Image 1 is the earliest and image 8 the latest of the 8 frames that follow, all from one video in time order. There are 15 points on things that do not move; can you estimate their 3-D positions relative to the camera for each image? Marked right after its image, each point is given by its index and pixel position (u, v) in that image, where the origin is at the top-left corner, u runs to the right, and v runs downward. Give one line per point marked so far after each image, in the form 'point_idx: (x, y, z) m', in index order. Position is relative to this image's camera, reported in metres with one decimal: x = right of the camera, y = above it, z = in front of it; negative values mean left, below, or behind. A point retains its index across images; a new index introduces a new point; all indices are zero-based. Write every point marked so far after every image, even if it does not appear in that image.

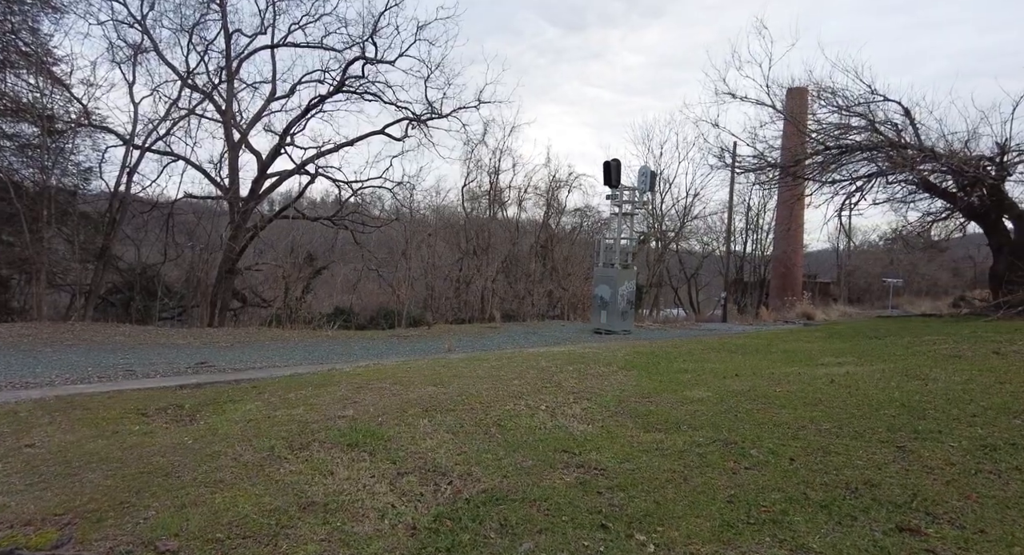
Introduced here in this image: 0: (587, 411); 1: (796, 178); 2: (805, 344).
0: (+0.7, -1.2, +4.6) m
1: (+8.6, +3.2, +15.9) m
2: (+5.0, -1.1, +8.9) m
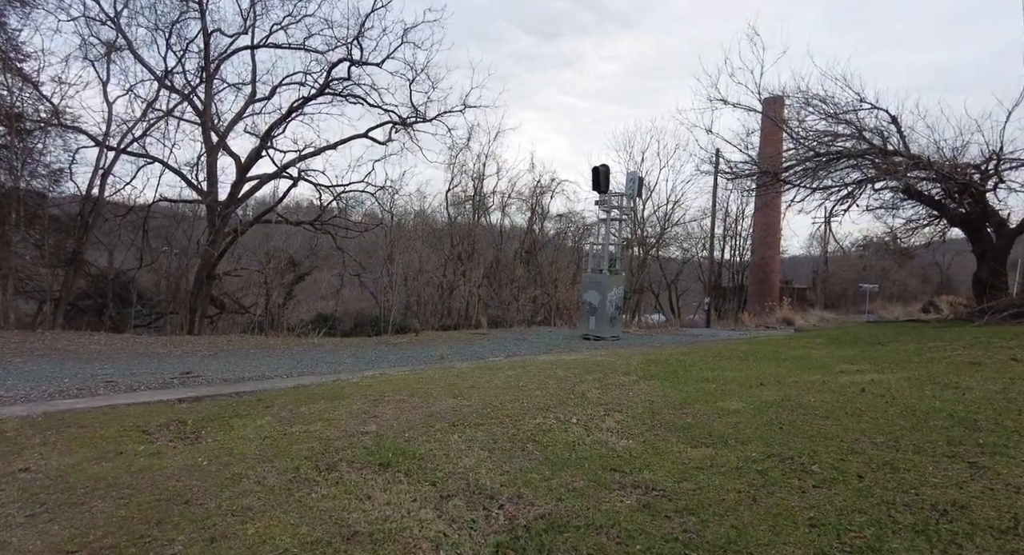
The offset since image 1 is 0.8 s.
0: (+1.0, -1.3, +4.4) m
1: (+8.4, +3.0, +16.1) m
2: (+5.1, -1.3, +8.9) m
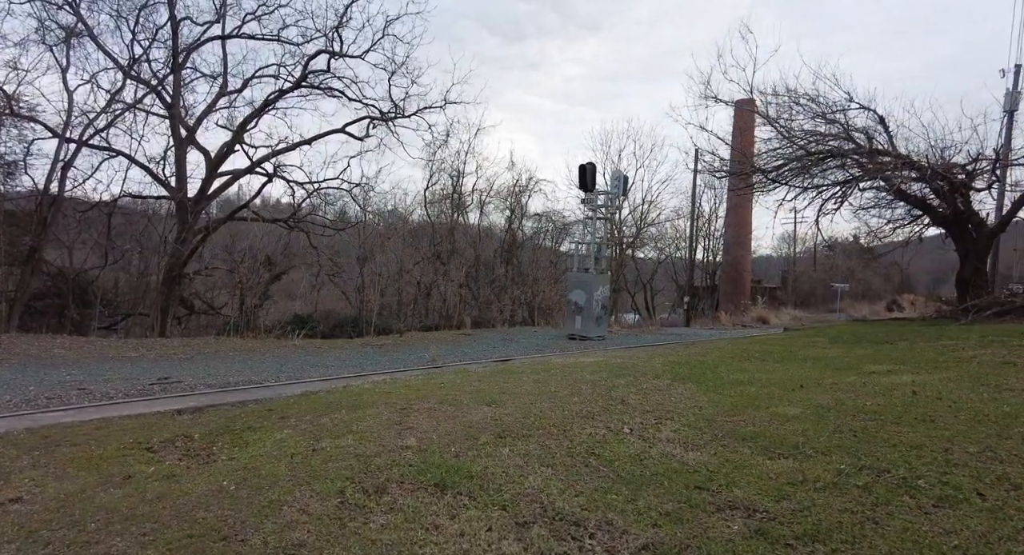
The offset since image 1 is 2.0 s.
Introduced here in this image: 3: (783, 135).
0: (+1.3, -1.2, +4.1) m
1: (+8.2, +3.0, +16.2) m
2: (+5.3, -1.2, +8.8) m
3: (+8.3, +4.4, +16.0) m
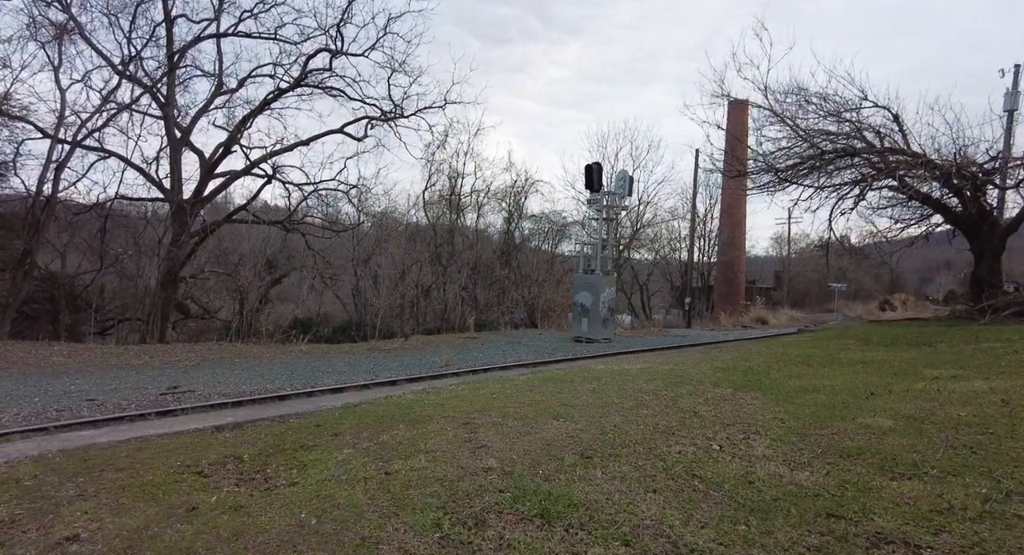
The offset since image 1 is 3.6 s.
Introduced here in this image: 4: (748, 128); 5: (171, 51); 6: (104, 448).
0: (+2.0, -1.3, +3.8) m
1: (+8.5, +3.0, +16.0) m
2: (+5.8, -1.3, +8.6) m
3: (+8.7, +4.4, +15.8) m
4: (+8.1, +5.2, +17.9) m
5: (-13.1, +8.7, +19.9) m
6: (-3.3, -1.4, +4.1) m
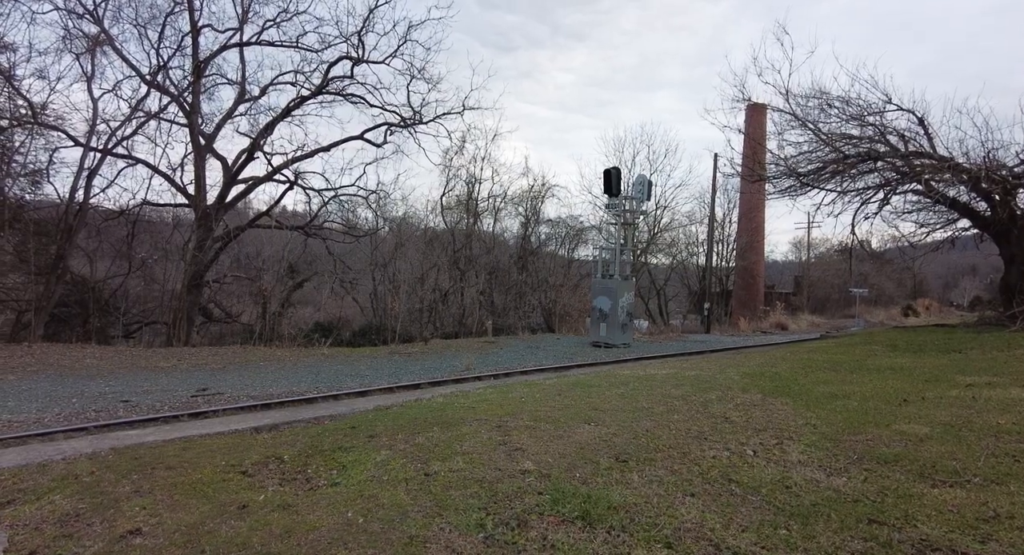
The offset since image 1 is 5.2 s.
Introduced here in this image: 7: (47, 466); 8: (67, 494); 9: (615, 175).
0: (+2.2, -1.3, +3.8) m
1: (+9.2, +2.8, +15.9) m
2: (+6.2, -1.4, +8.5) m
3: (+9.3, +4.2, +15.7) m
4: (+8.8, +5.0, +17.8) m
5: (-12.4, +8.5, +20.4) m
6: (-3.0, -1.4, +4.3) m
7: (-3.5, -1.4, +3.9) m
8: (-2.8, -1.4, +3.3) m
9: (+3.8, +3.9, +19.4) m
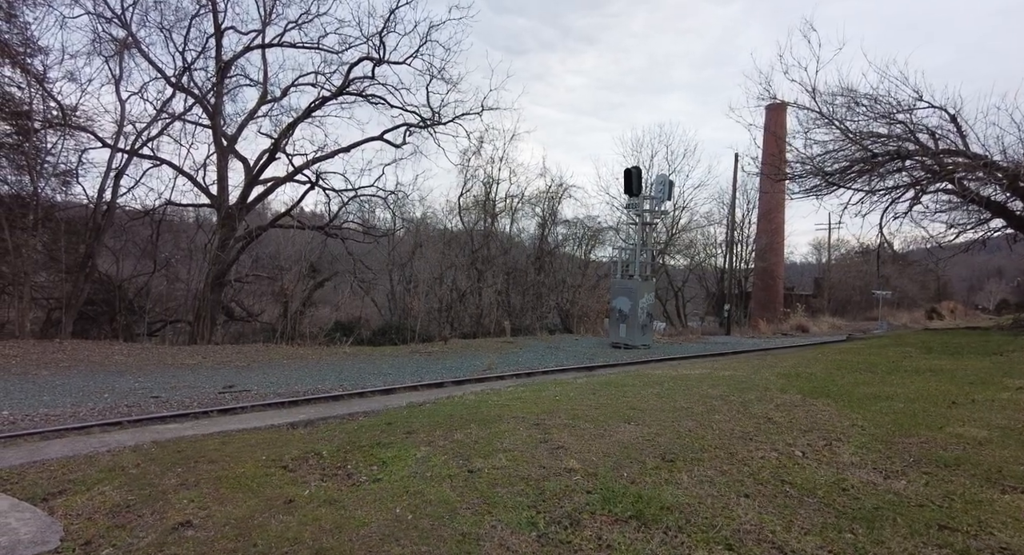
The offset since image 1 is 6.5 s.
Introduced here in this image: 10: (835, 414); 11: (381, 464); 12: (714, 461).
0: (+2.5, -1.3, +3.7) m
1: (+9.8, +2.8, +15.6) m
2: (+6.6, -1.4, +8.2) m
3: (+9.9, +4.2, +15.4) m
4: (+9.5, +5.0, +17.5) m
5: (-11.6, +8.5, +20.7) m
6: (-2.7, -1.4, +4.3) m
7: (-3.1, -1.4, +3.9) m
8: (-2.5, -1.3, +3.3) m
9: (+4.6, +3.8, +19.2) m
10: (+3.0, -1.3, +4.9) m
11: (-1.0, -1.4, +3.9) m
12: (+1.4, -1.3, +3.7) m
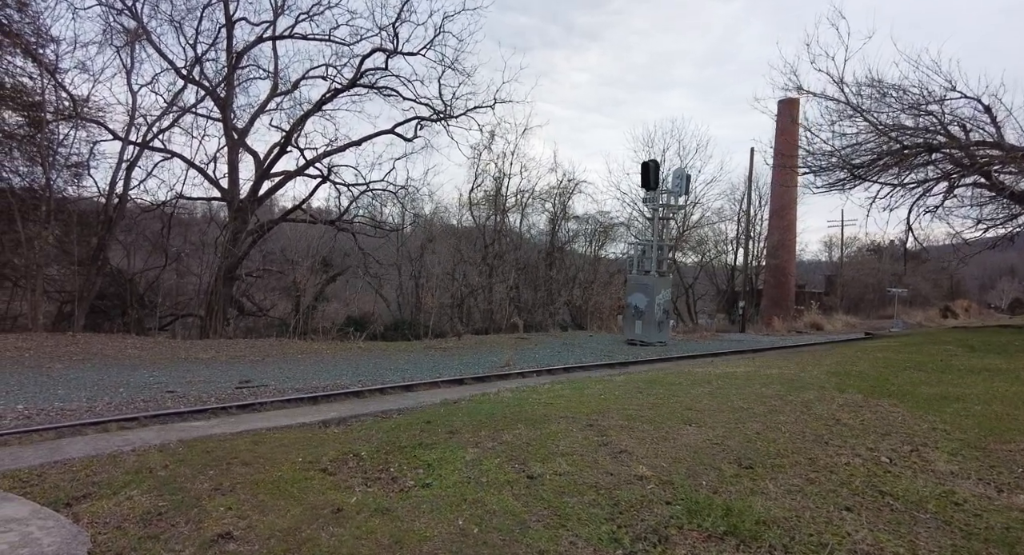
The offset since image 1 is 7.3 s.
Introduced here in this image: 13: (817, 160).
0: (+2.9, -1.2, +3.4) m
1: (+10.4, +2.9, +15.1) m
2: (+7.1, -1.3, +7.8) m
3: (+10.5, +4.3, +14.9) m
4: (+10.1, +5.1, +17.0) m
5: (-10.9, +8.8, +20.4) m
6: (-2.3, -1.3, +4.0) m
7: (-2.7, -1.3, +3.6) m
8: (-2.2, -1.2, +3.0) m
9: (+5.2, +4.0, +18.8) m
10: (+3.5, -1.2, +4.5) m
11: (-0.6, -1.3, +3.6) m
12: (+1.8, -1.2, +3.3) m
13: (+9.5, +3.6, +16.0) m
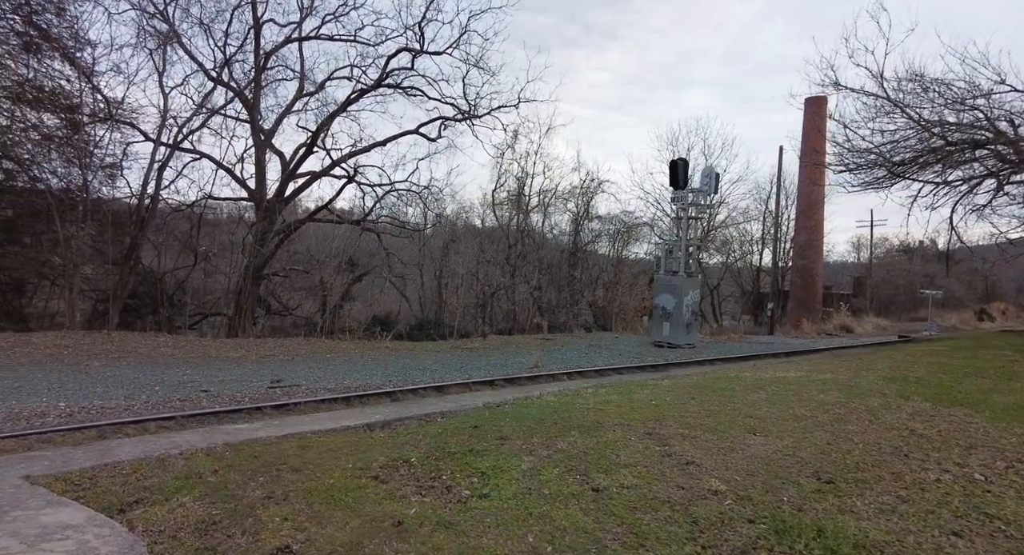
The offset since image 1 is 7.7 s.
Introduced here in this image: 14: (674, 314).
0: (+3.3, -1.2, +3.1) m
1: (+11.2, +2.8, +14.5) m
2: (+7.6, -1.3, +7.4) m
3: (+11.3, +4.3, +14.3) m
4: (+10.9, +5.1, +16.5) m
5: (-9.9, +8.8, +20.6) m
6: (-1.9, -1.3, +3.9) m
7: (-2.4, -1.2, +3.5) m
8: (-1.8, -1.2, +2.9) m
9: (+6.1, +4.0, +18.4) m
10: (+3.9, -1.2, +4.2) m
11: (-0.2, -1.3, +3.4) m
12: (+2.2, -1.2, +3.1) m
13: (+10.3, +3.6, +15.5) m
14: (+6.1, -1.4, +19.4) m
